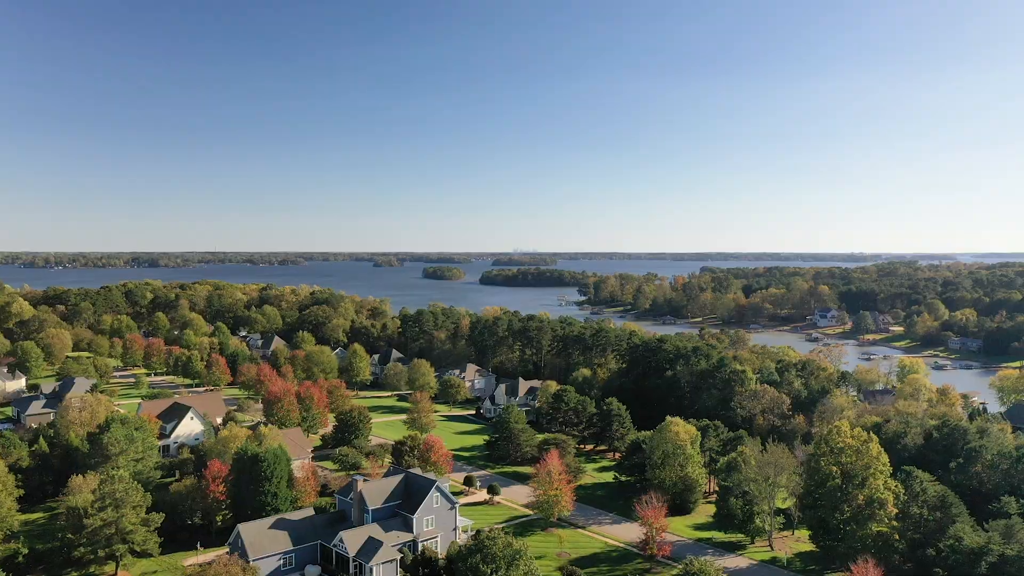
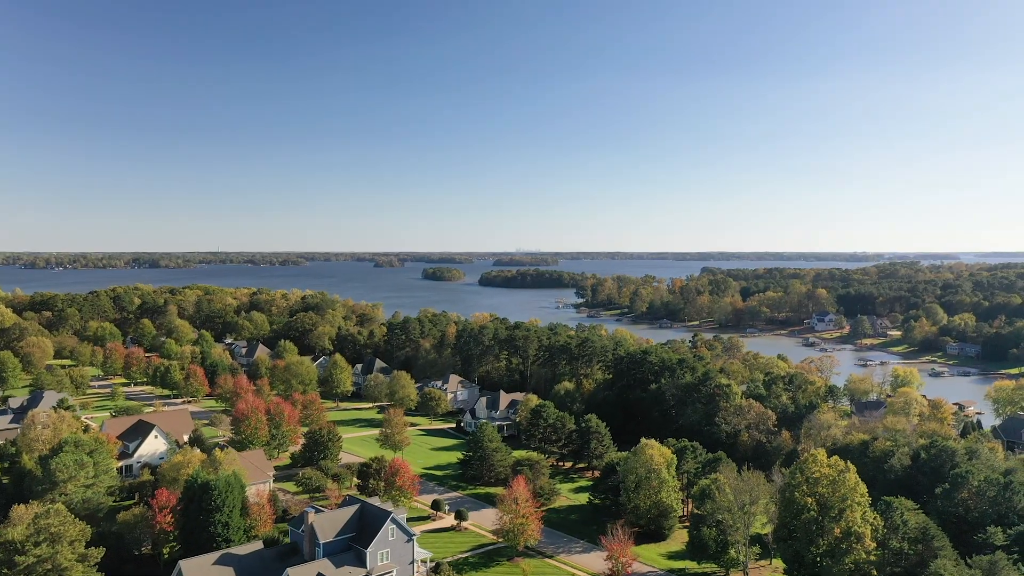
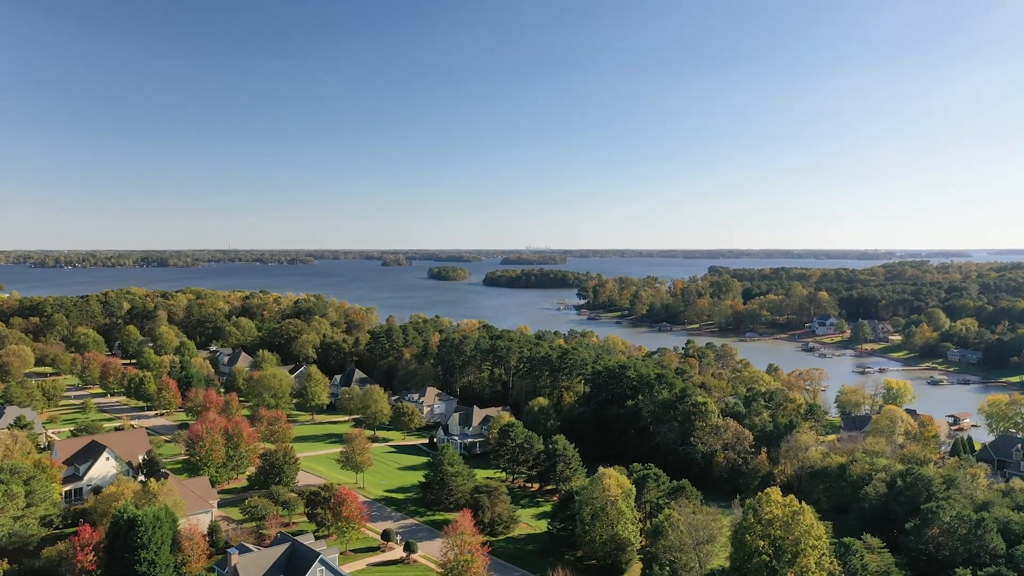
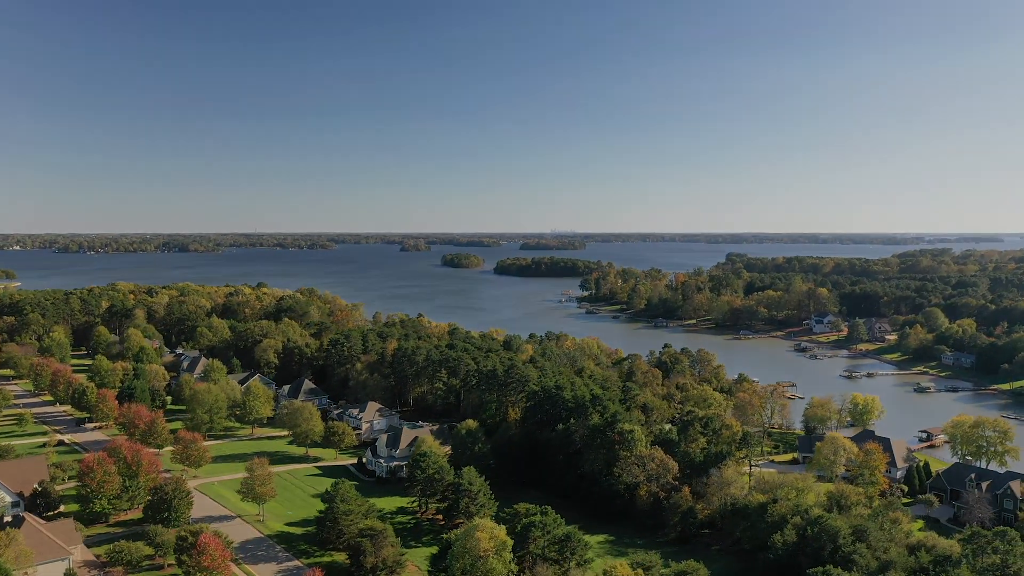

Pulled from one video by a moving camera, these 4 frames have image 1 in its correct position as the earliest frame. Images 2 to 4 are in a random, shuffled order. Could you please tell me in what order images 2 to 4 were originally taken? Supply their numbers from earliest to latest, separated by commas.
2, 3, 4
